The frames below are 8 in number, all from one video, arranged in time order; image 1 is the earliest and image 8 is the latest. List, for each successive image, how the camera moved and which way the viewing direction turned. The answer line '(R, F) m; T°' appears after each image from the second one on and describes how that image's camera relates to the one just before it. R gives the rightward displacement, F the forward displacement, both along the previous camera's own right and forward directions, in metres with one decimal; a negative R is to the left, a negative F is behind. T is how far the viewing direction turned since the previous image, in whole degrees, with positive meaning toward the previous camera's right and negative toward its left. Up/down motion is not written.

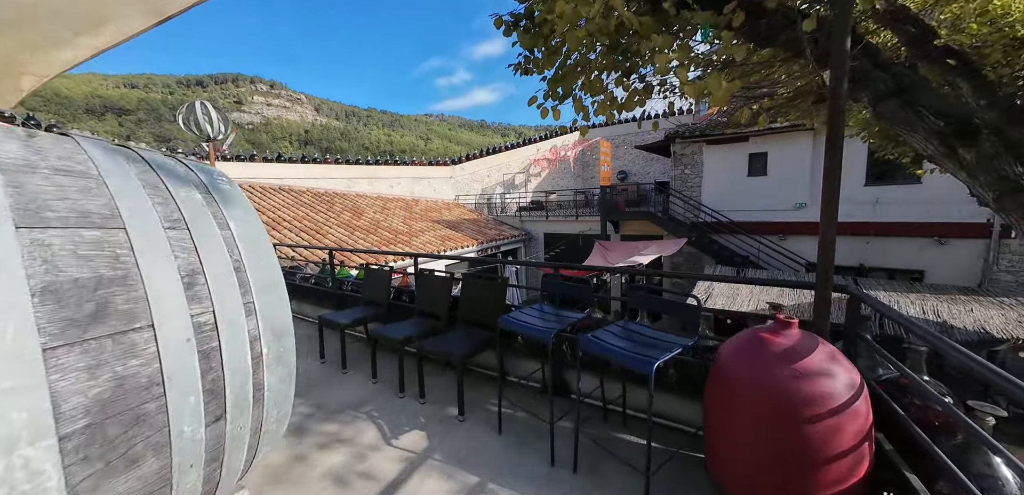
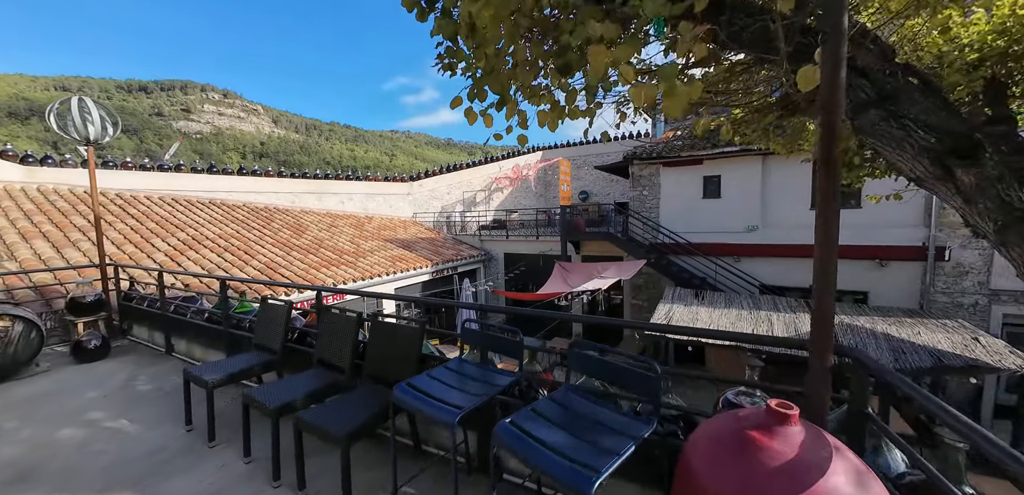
(+0.2, +0.5) m; +5°
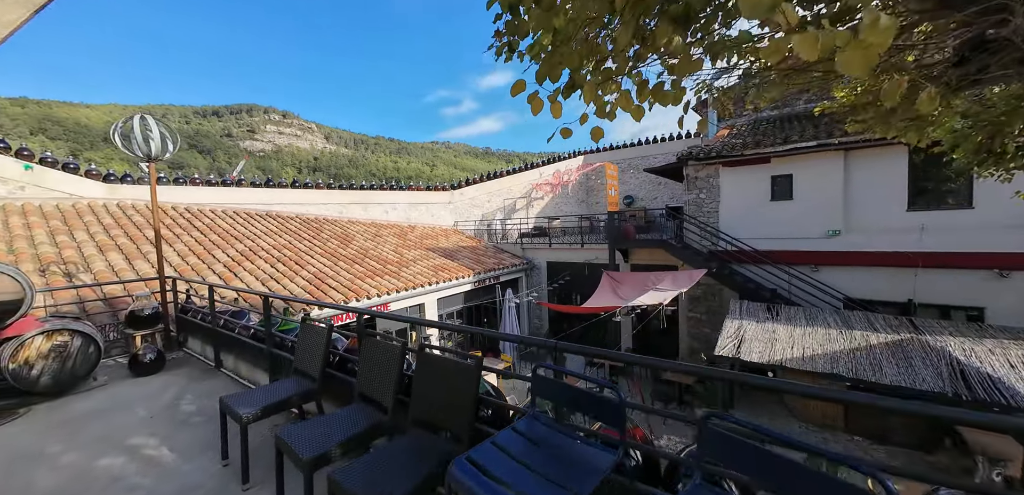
(-0.1, +0.3) m; -6°
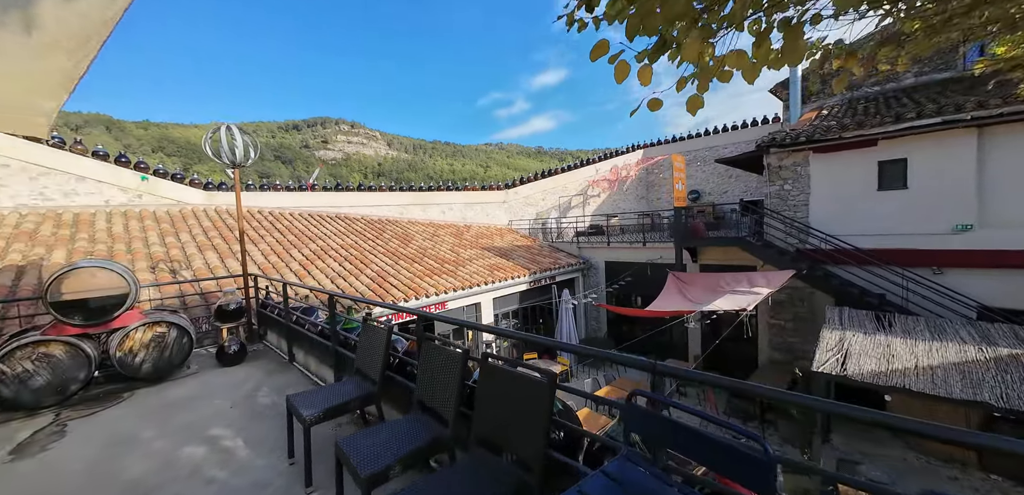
(-0.1, +0.2) m; -8°
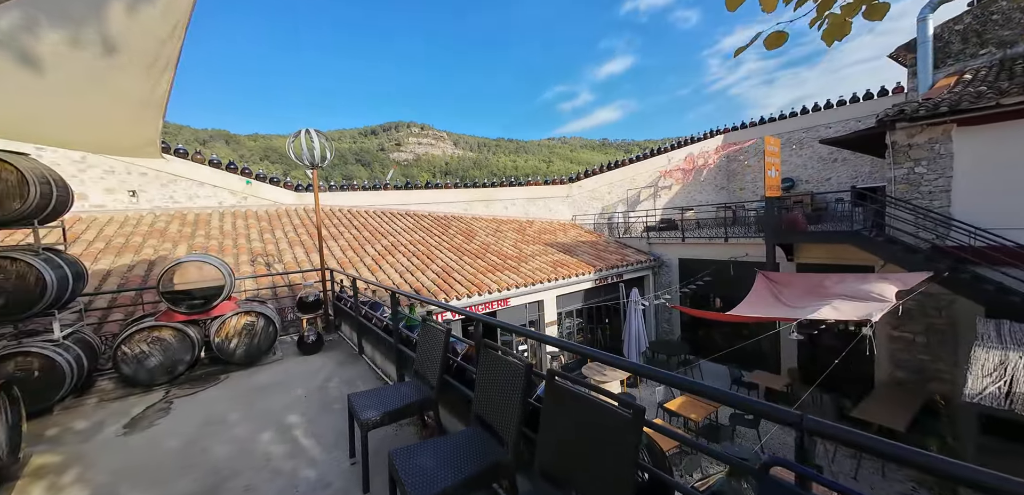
(0.0, +0.2) m; -10°
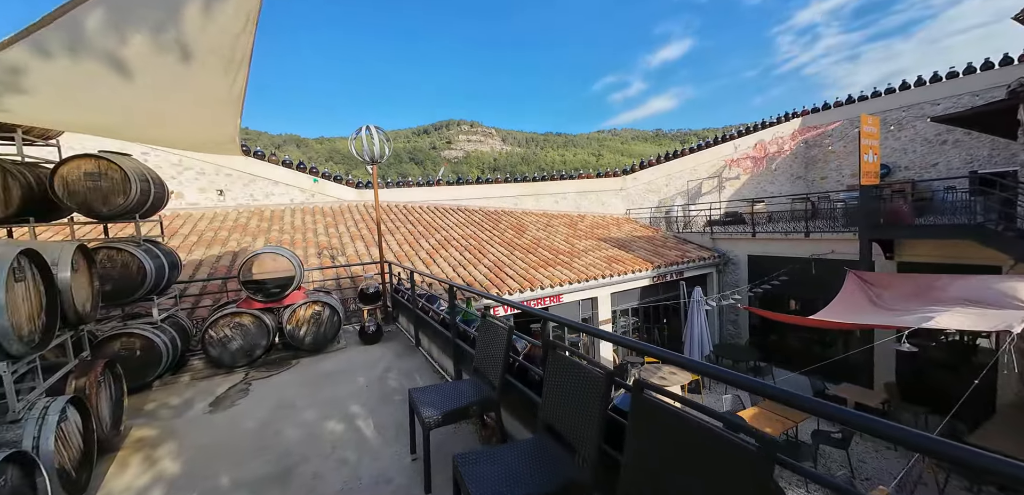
(-0.1, +0.1) m; -7°
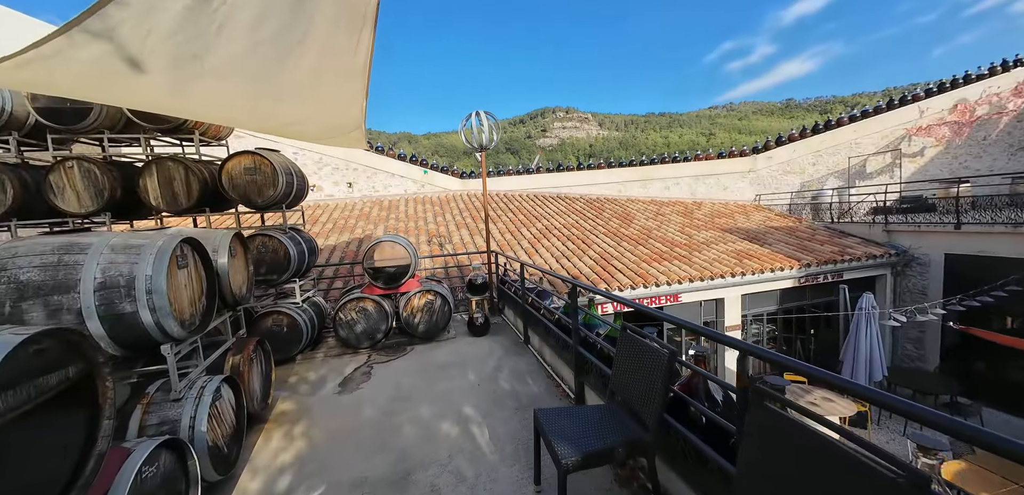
(-0.3, +0.4) m; -15°
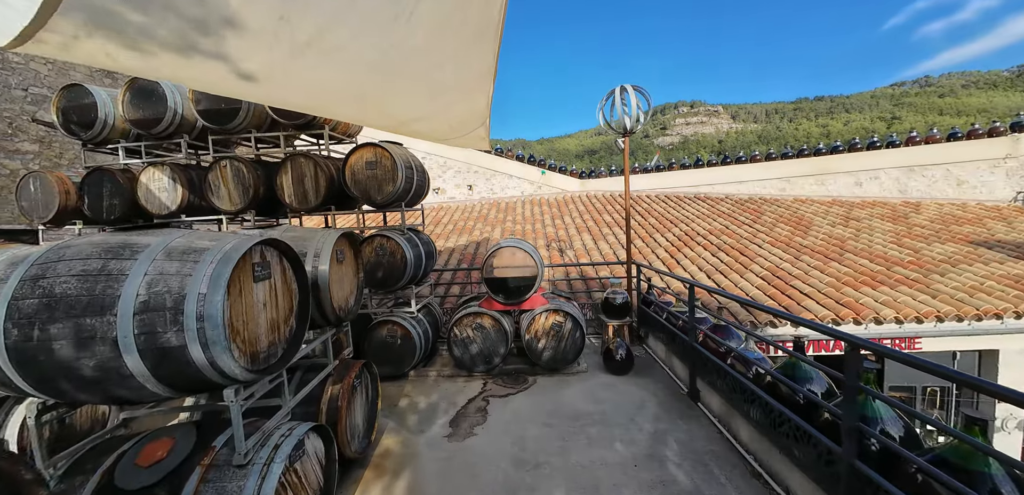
(-0.4, +0.9) m; -17°
